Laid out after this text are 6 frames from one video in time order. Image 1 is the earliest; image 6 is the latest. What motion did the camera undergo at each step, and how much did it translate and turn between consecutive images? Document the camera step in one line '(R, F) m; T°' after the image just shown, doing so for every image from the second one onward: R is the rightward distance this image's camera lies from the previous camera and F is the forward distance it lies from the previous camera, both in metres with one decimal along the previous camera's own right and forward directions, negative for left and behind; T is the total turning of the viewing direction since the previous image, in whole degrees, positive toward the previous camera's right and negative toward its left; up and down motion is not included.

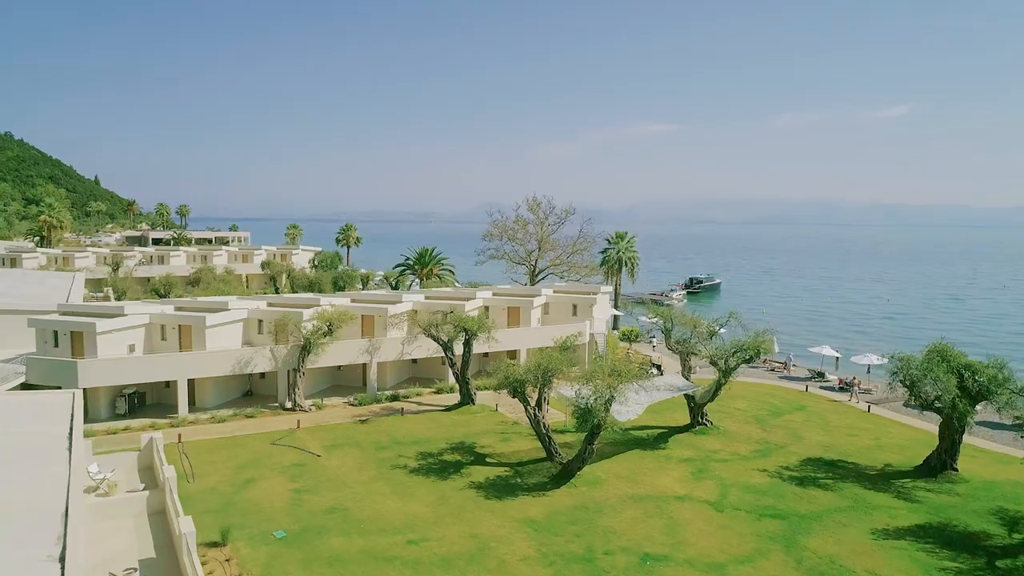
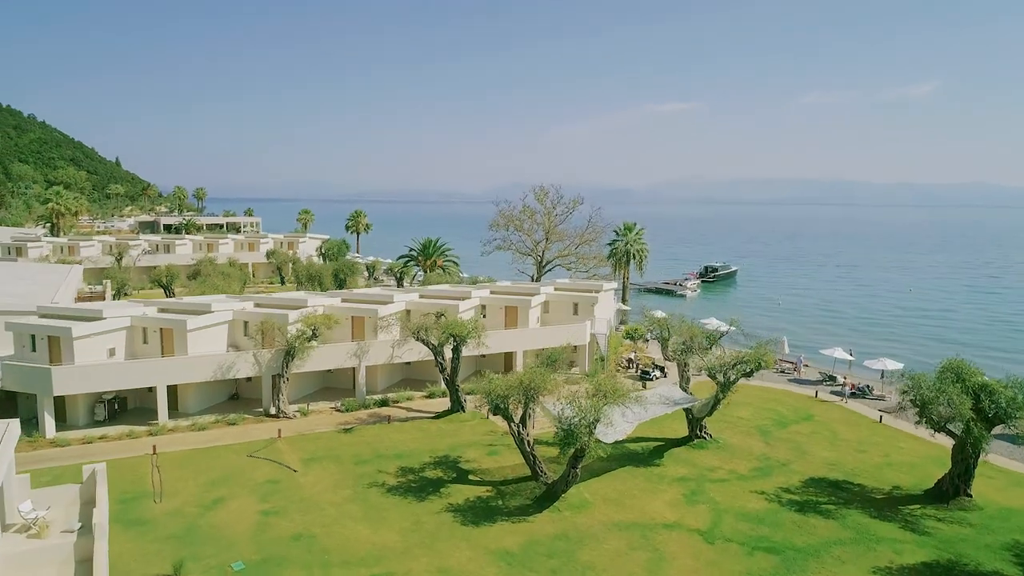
(+1.4, +1.7) m; -2°
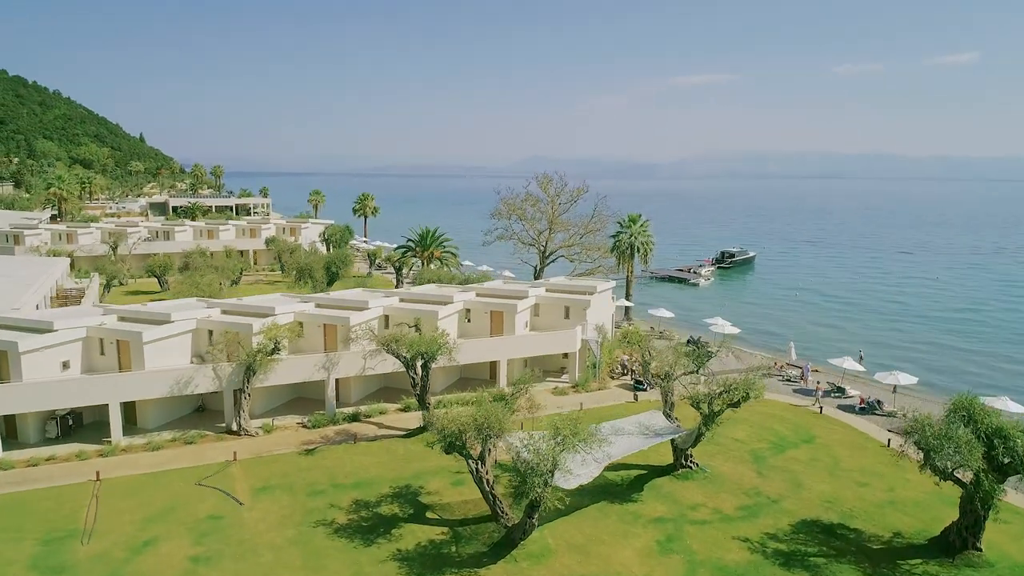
(+2.3, +2.6) m; -2°
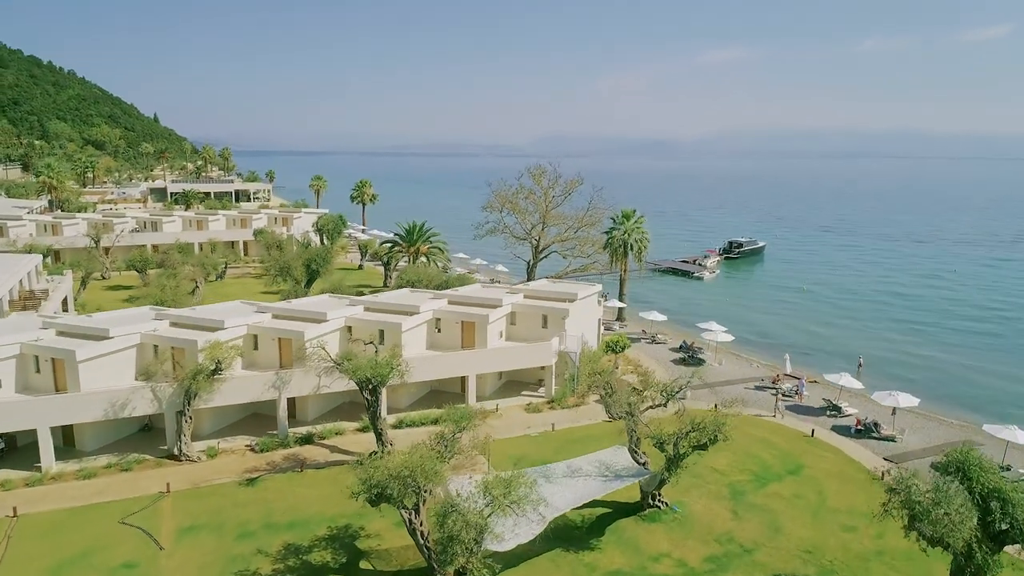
(+2.5, +2.7) m; -1°
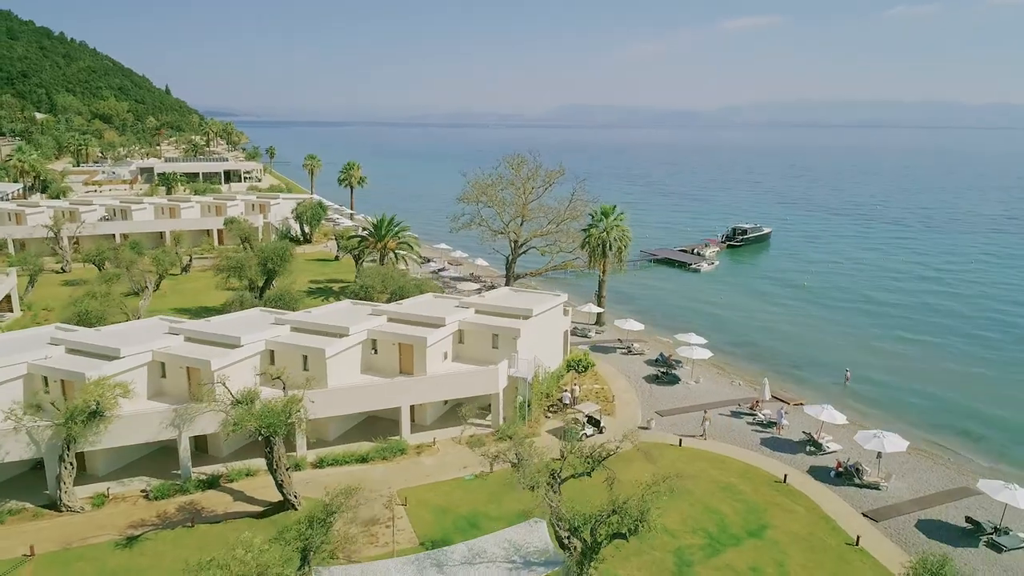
(+3.7, +4.2) m; -2°
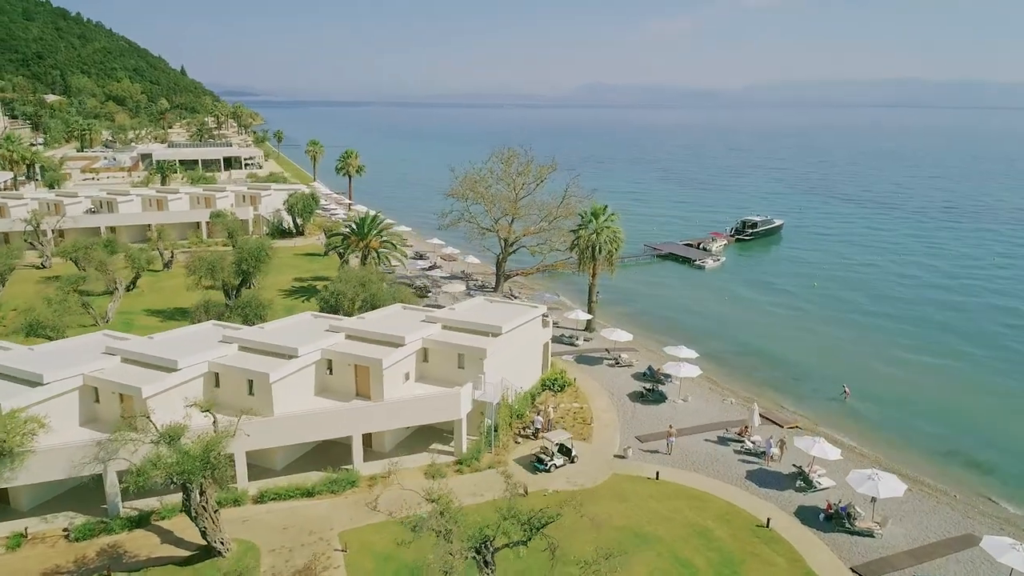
(+2.5, +2.9) m; -2°
